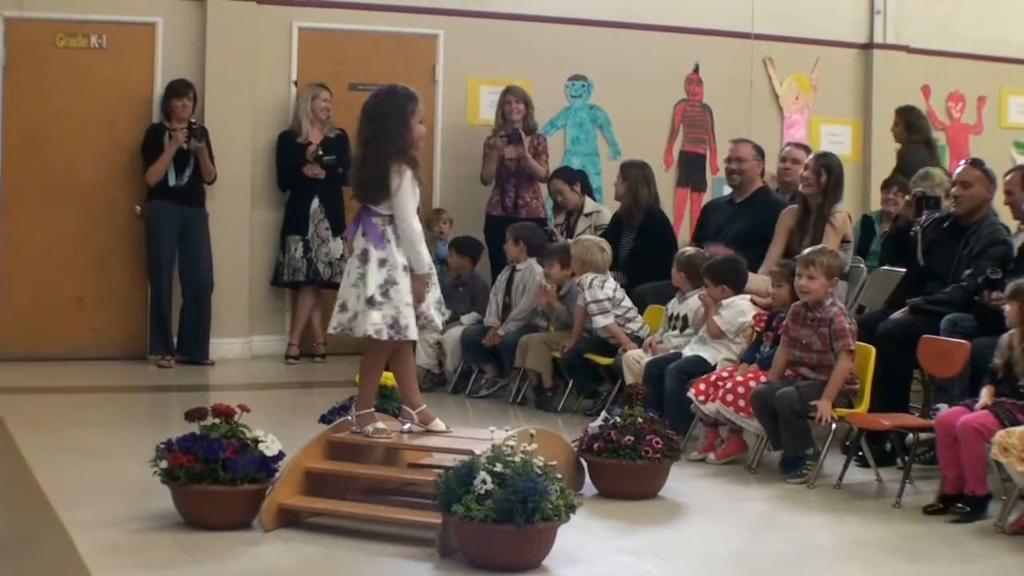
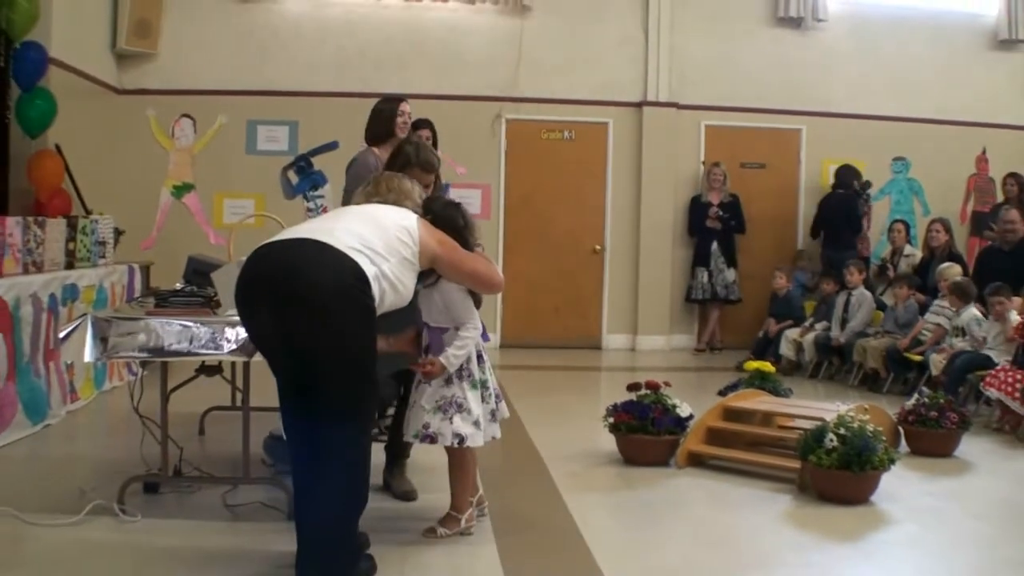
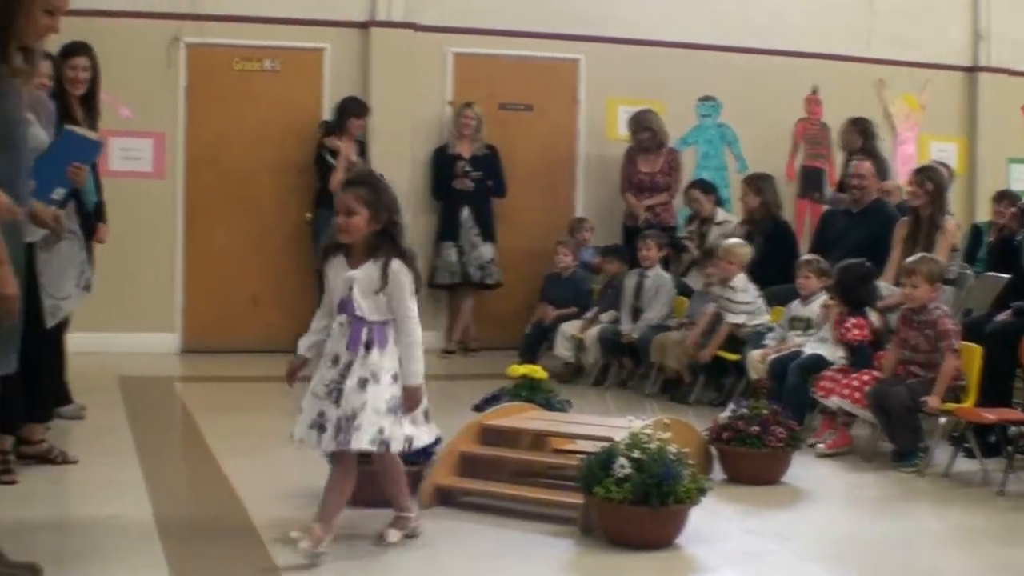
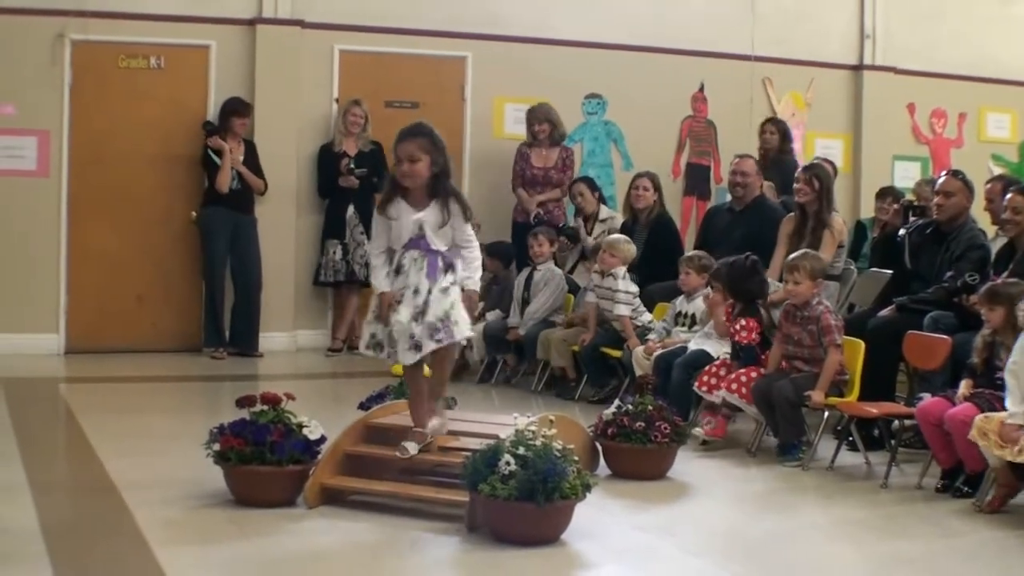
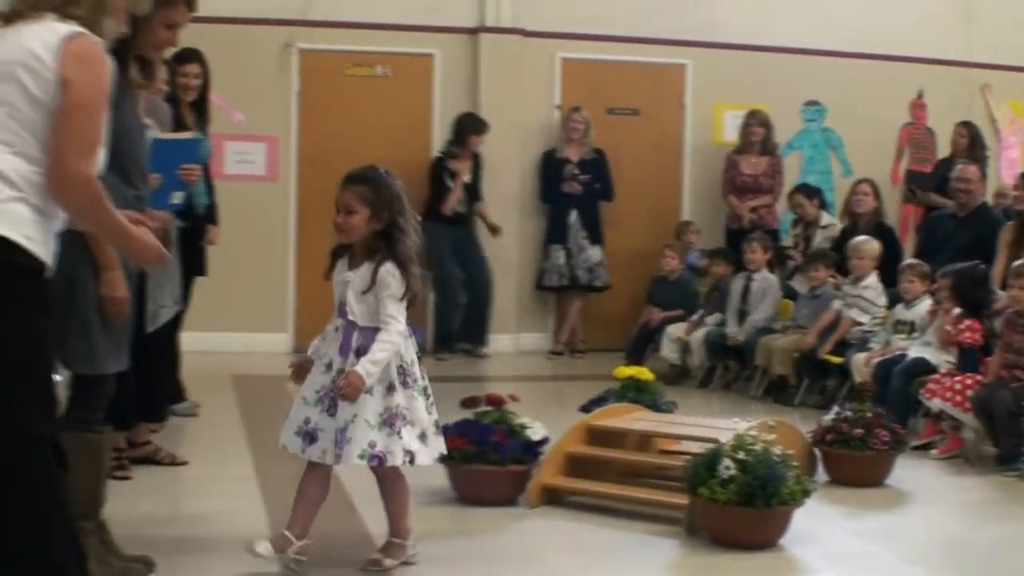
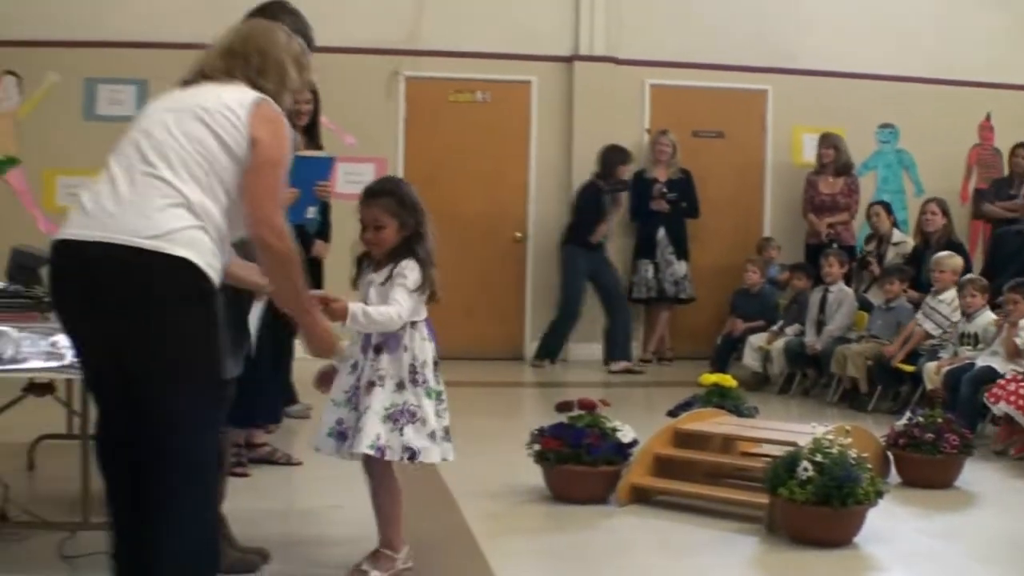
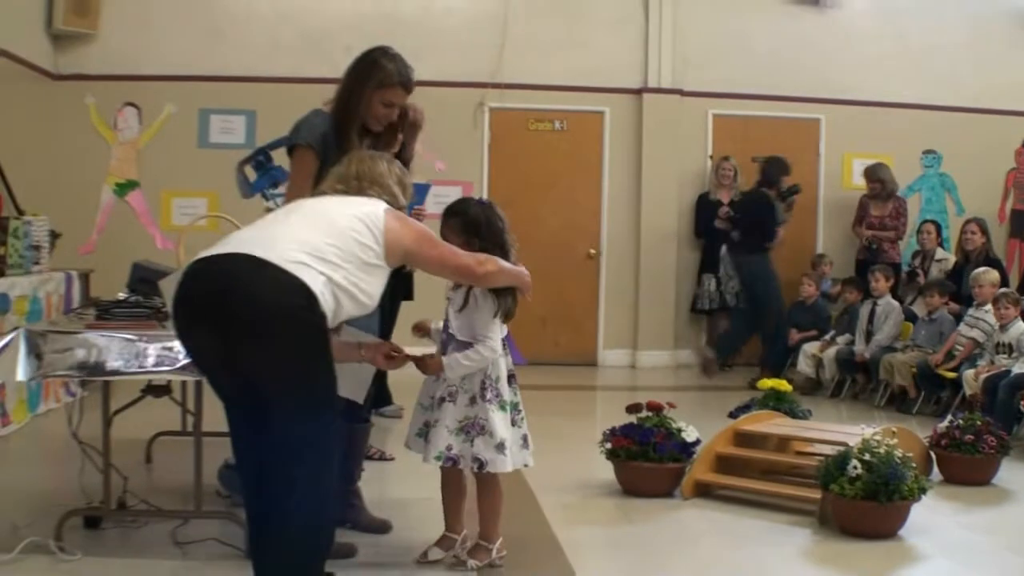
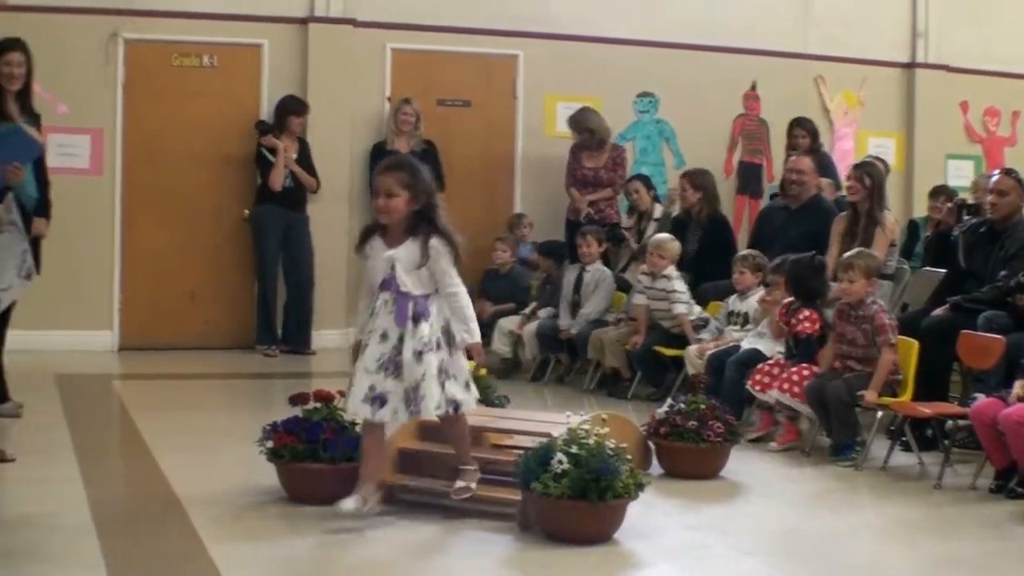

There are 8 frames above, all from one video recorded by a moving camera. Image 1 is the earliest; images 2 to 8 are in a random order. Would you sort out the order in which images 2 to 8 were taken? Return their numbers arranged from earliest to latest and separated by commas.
4, 8, 3, 5, 6, 7, 2
